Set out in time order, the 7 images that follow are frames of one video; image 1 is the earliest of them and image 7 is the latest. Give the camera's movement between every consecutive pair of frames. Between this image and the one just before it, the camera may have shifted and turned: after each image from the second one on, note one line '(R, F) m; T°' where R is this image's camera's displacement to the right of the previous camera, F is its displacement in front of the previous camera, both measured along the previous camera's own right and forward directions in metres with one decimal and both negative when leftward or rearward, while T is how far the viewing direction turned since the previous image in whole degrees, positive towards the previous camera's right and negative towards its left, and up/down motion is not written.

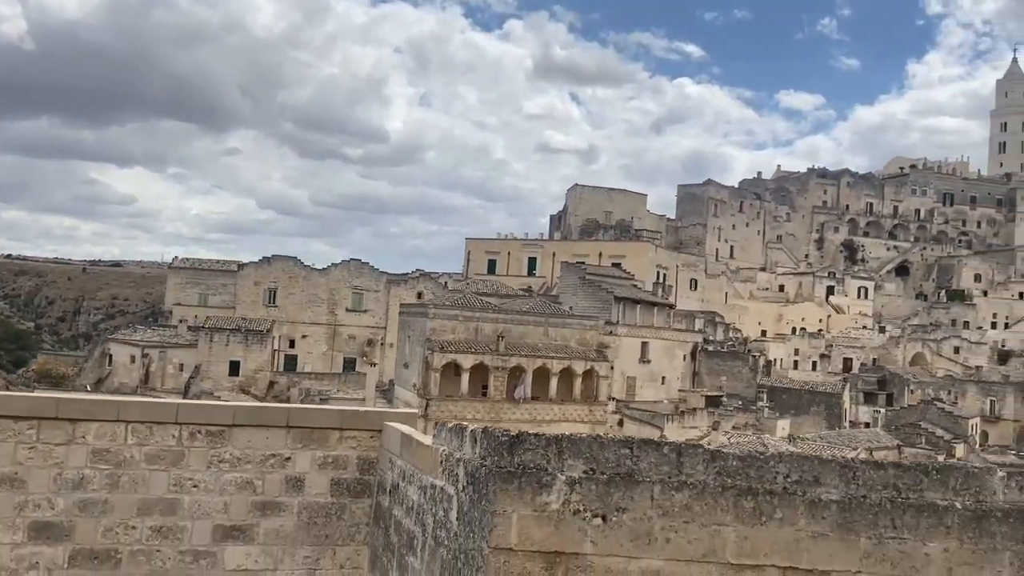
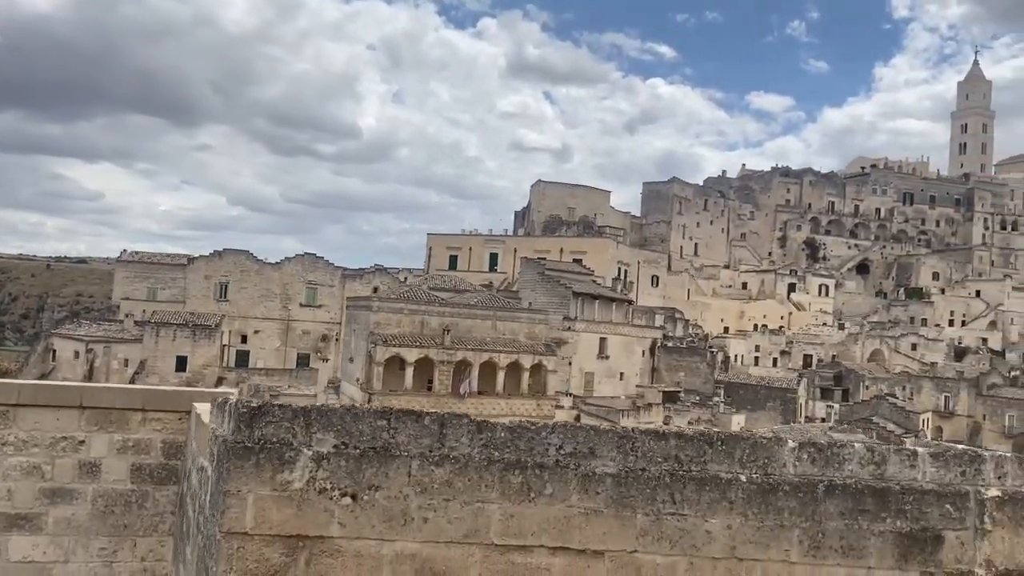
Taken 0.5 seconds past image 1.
(+0.8, +0.3) m; +2°
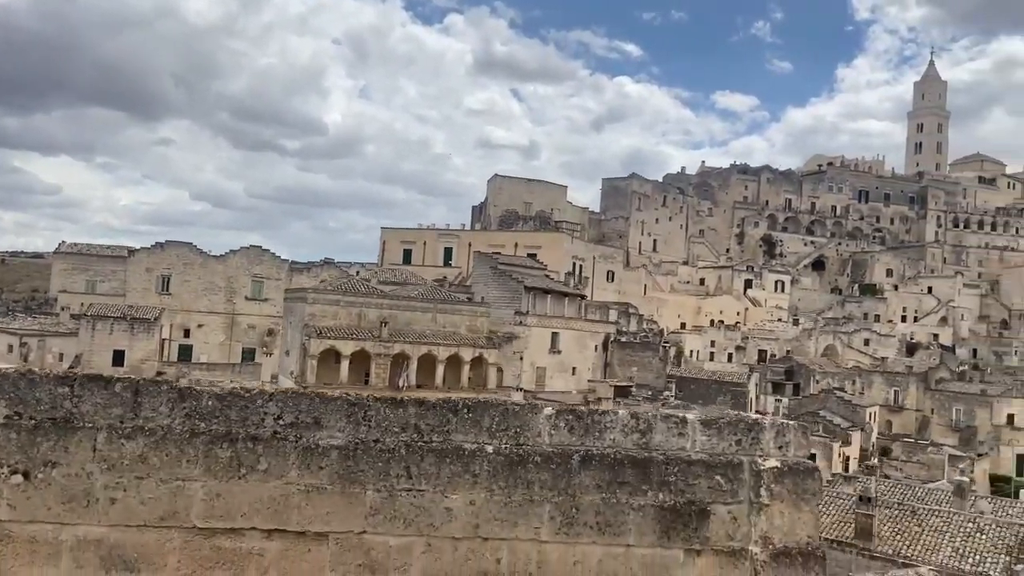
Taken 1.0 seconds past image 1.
(+0.7, +0.3) m; +2°
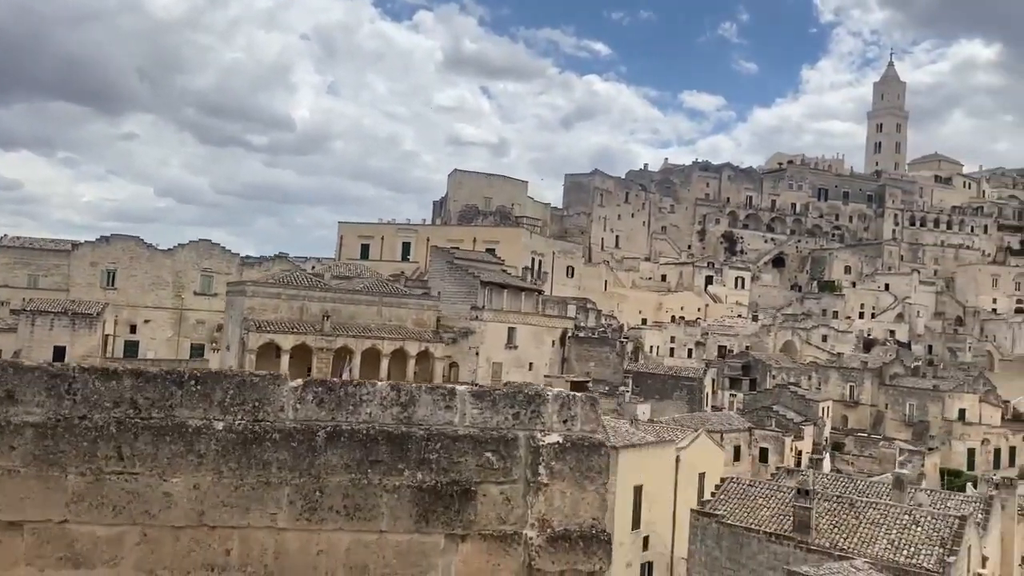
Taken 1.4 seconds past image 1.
(+0.6, +0.3) m; +2°
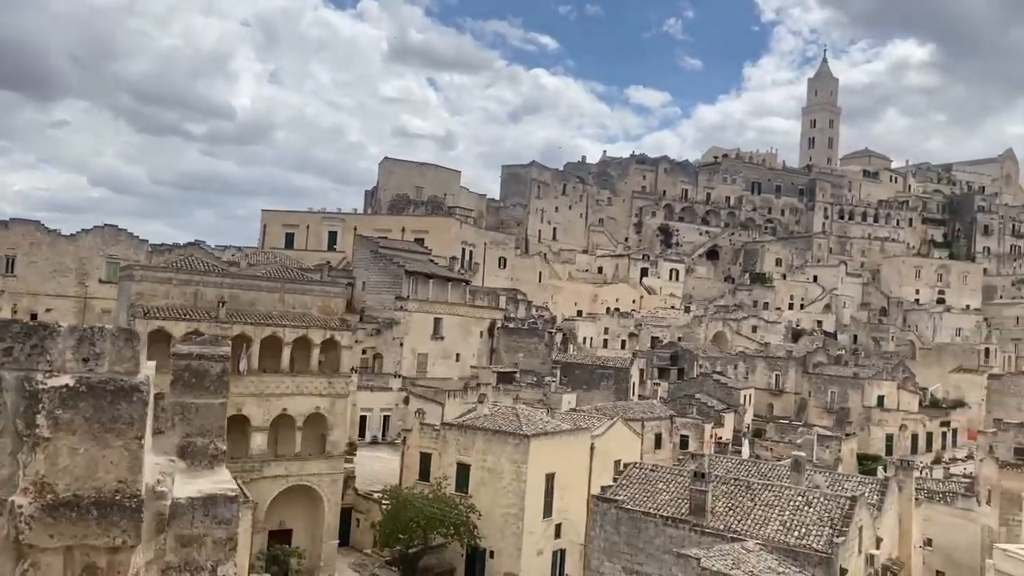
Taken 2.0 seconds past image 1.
(+1.0, +0.4) m; +4°
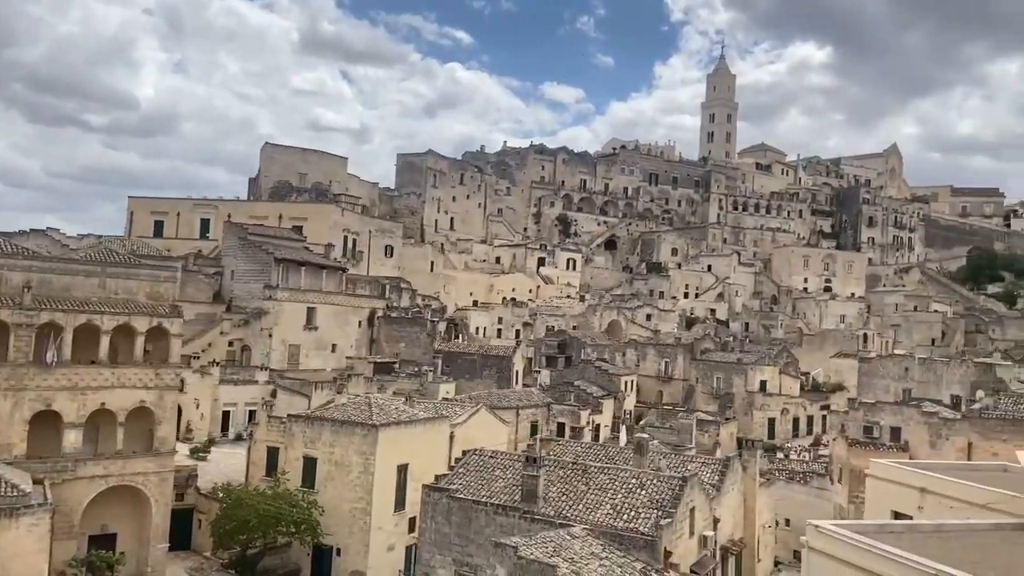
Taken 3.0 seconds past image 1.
(+1.8, +0.8) m; +6°
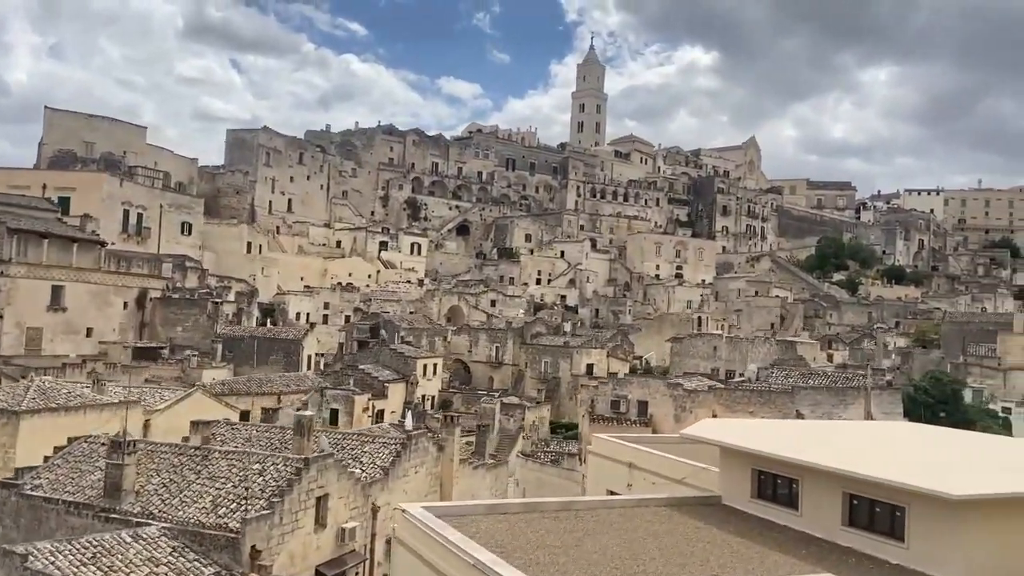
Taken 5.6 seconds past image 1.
(+4.8, +2.4) m; +7°
